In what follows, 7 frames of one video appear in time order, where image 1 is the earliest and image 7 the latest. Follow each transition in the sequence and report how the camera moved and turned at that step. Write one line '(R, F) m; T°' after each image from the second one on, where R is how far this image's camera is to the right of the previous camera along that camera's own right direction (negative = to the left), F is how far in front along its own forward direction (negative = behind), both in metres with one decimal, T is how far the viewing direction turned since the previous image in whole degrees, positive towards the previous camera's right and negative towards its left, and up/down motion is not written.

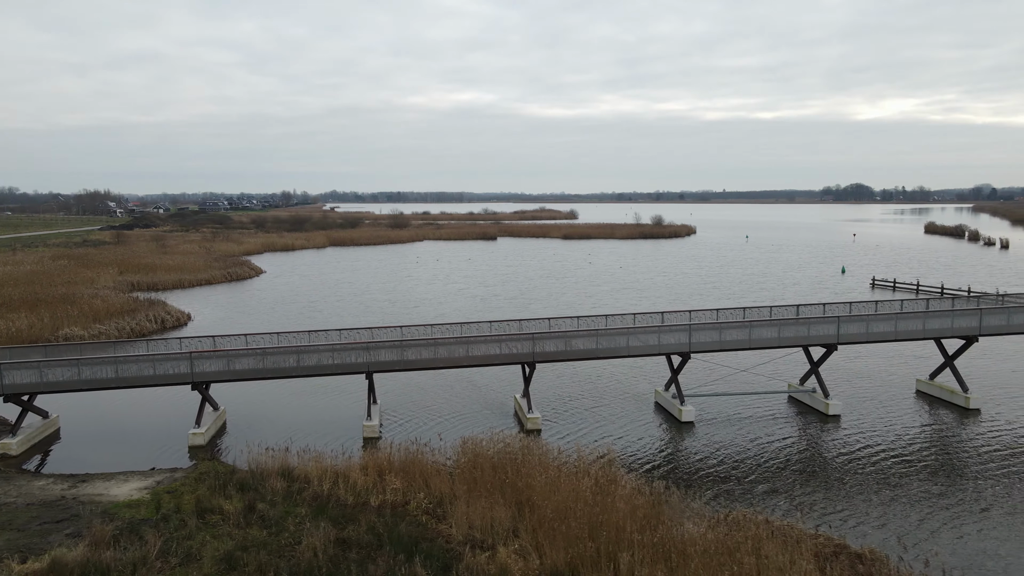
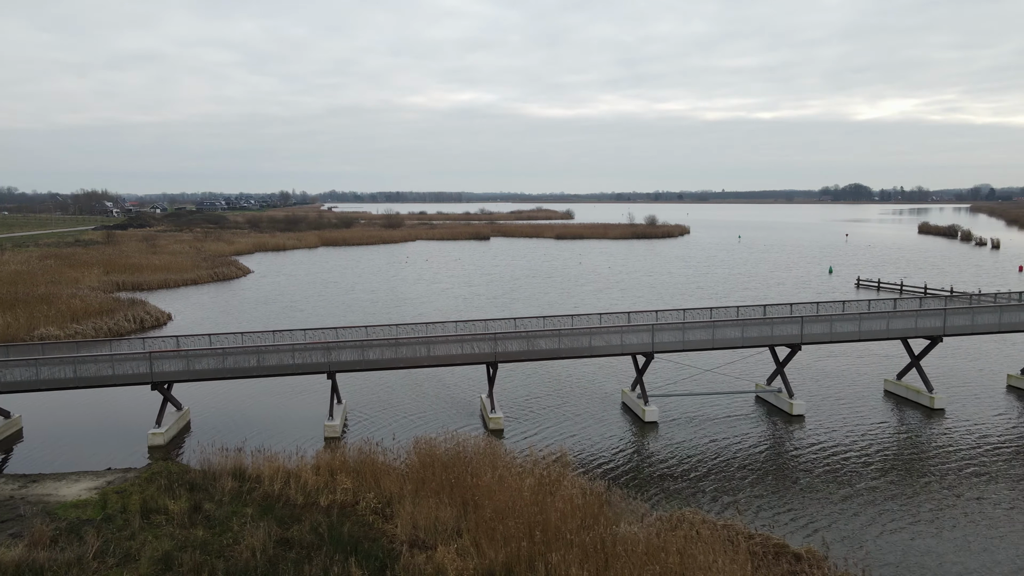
(+0.9, 0.0) m; 0°
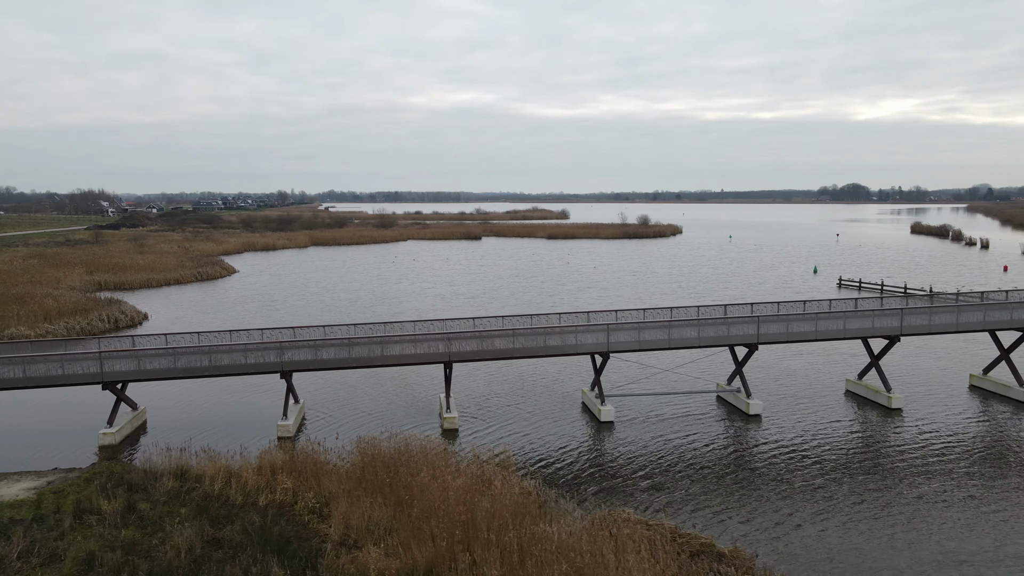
(+1.1, 0.0) m; 0°
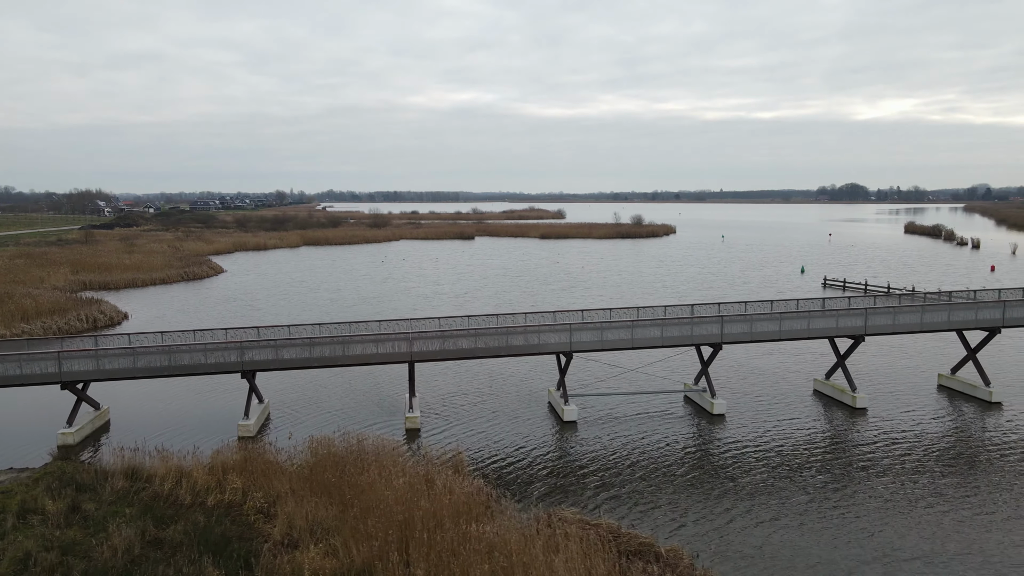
(+0.9, 0.0) m; 0°
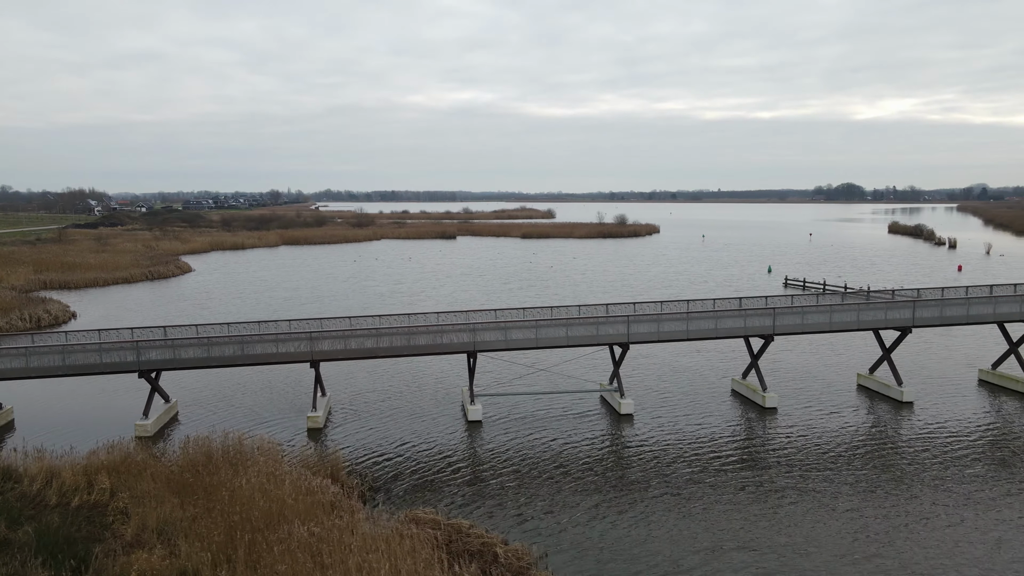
(+2.3, +0.1) m; 0°
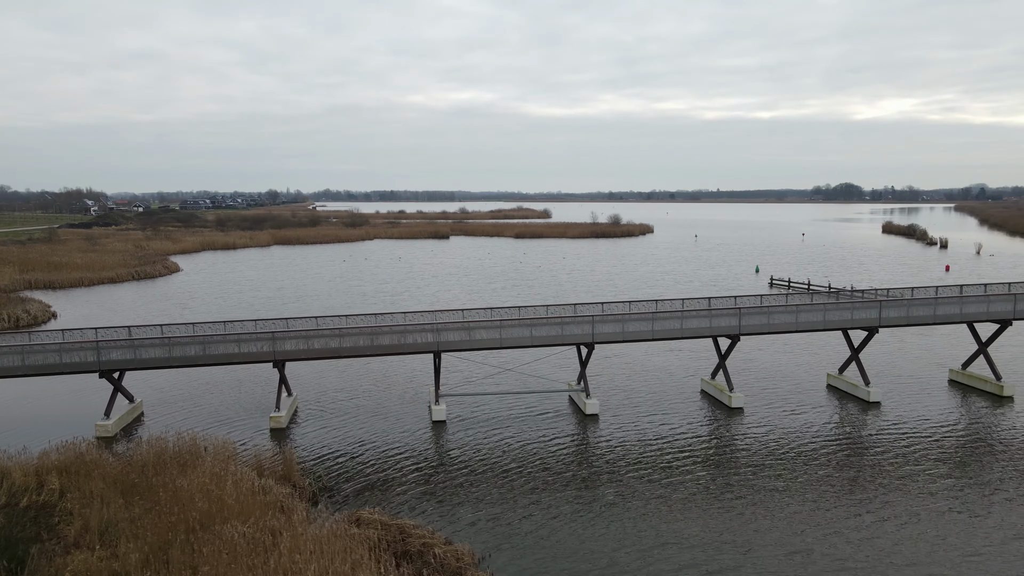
(+0.9, 0.0) m; 0°
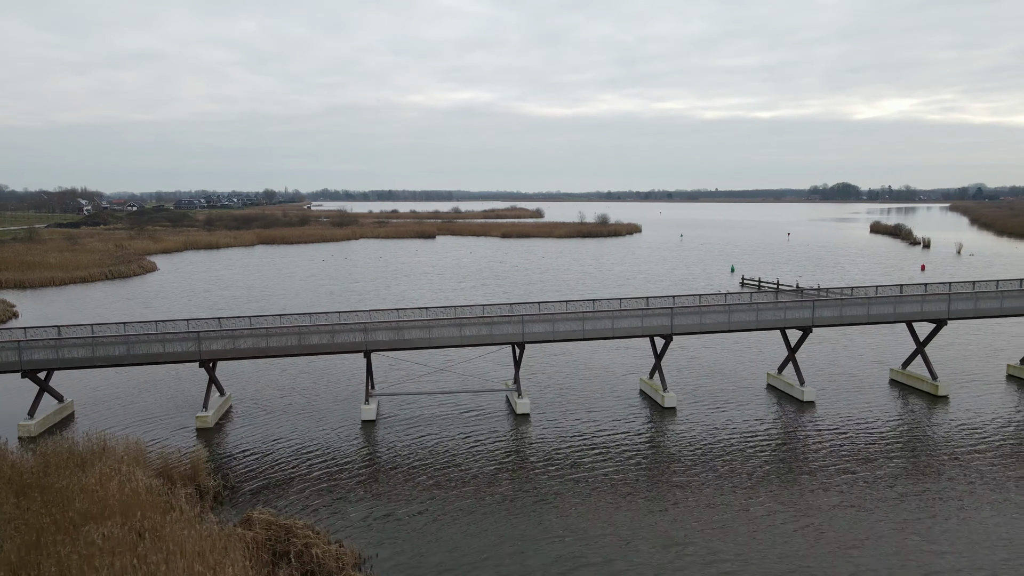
(+1.7, 0.0) m; 0°
